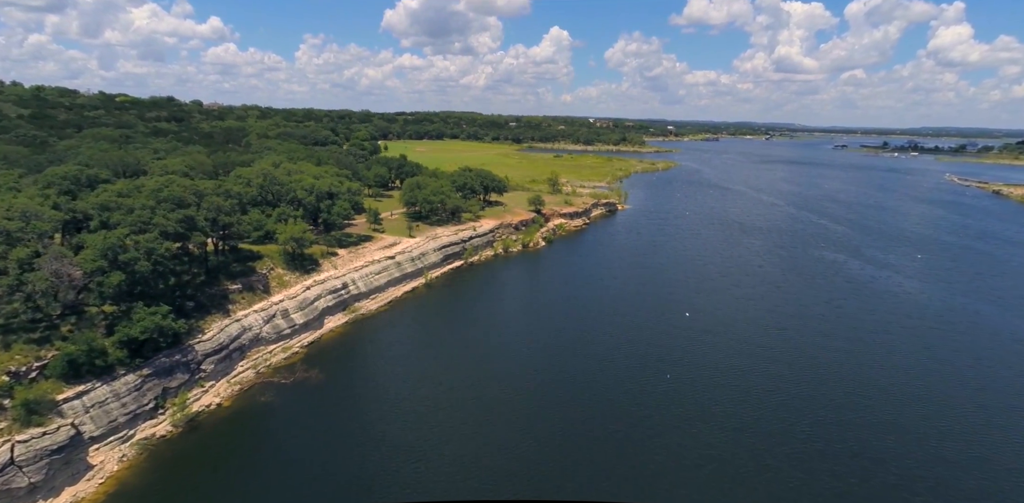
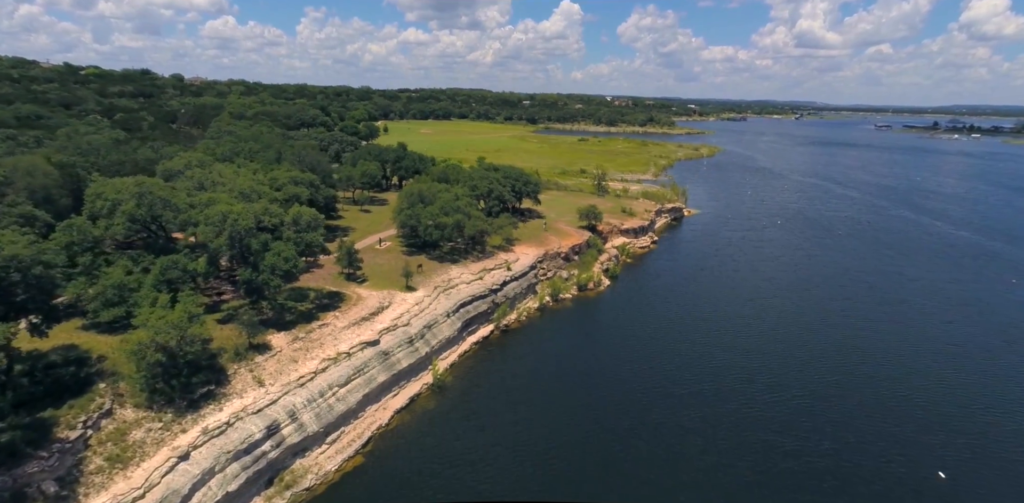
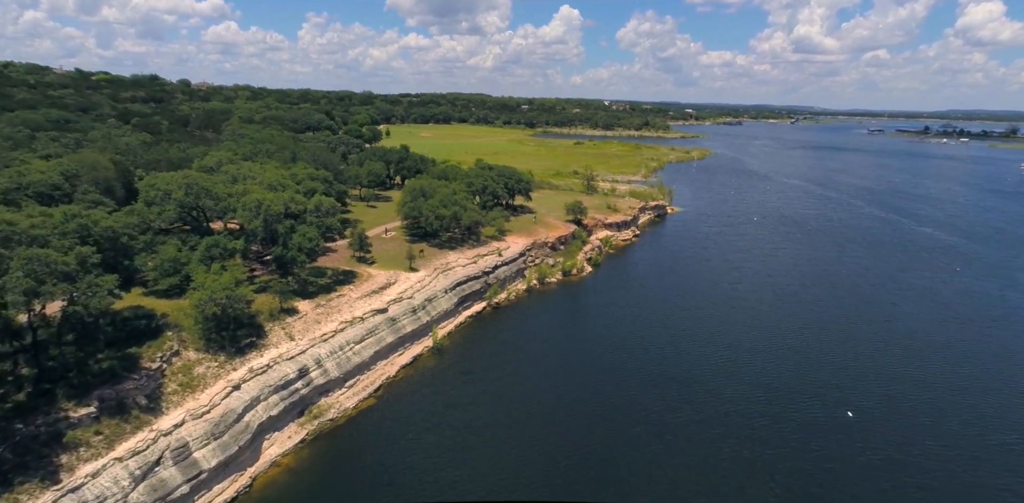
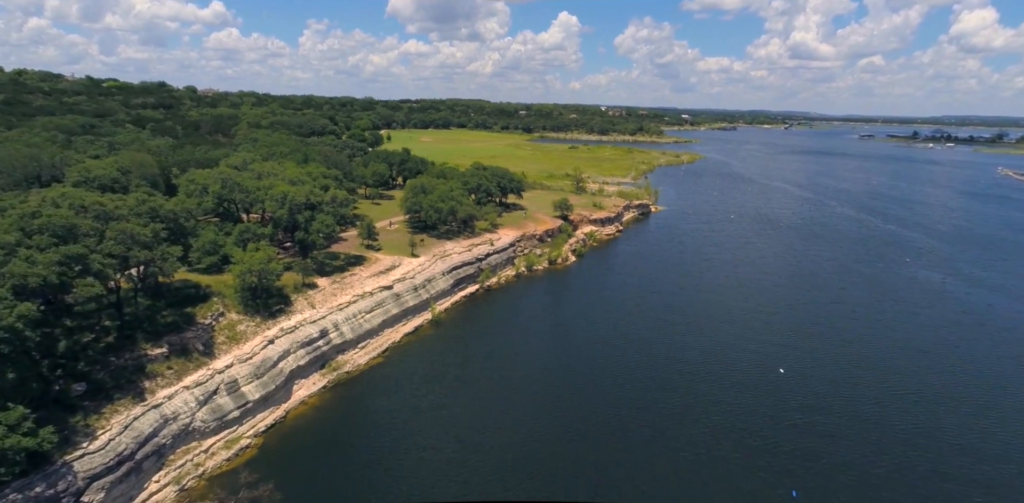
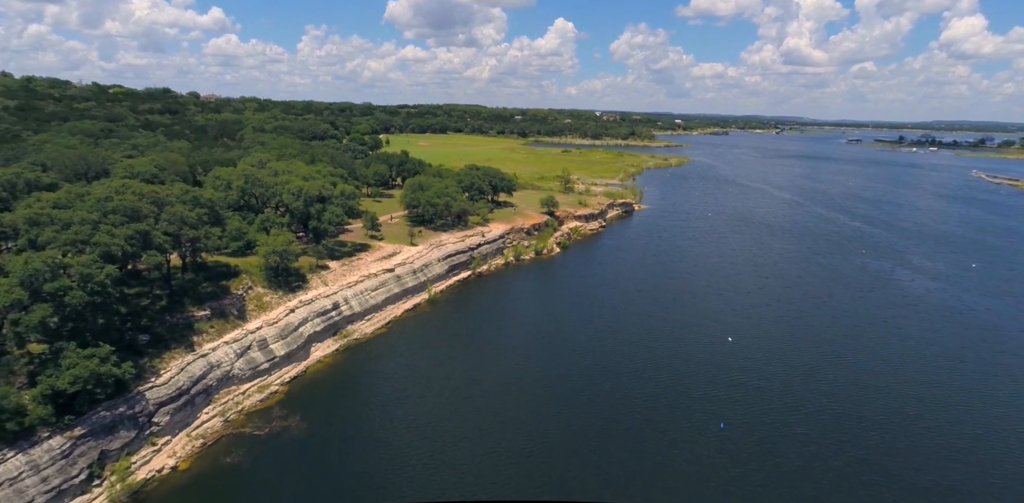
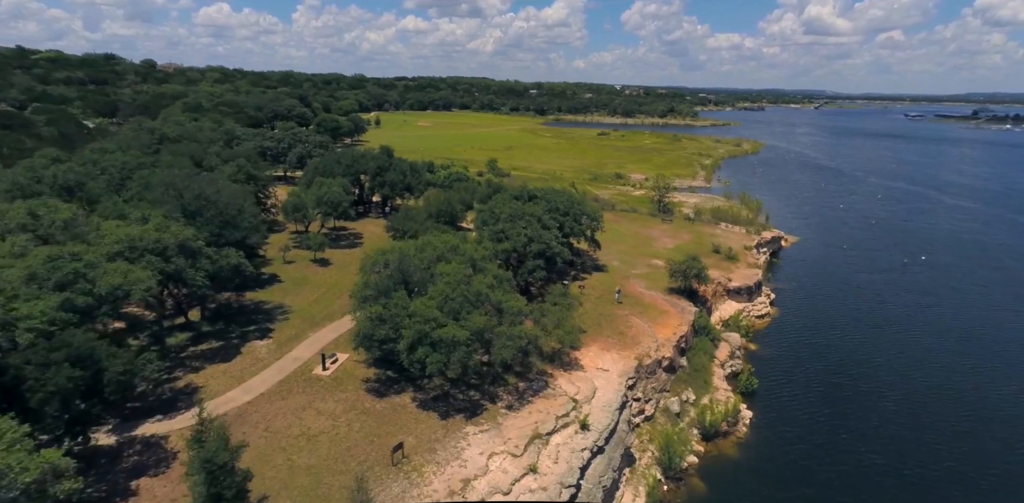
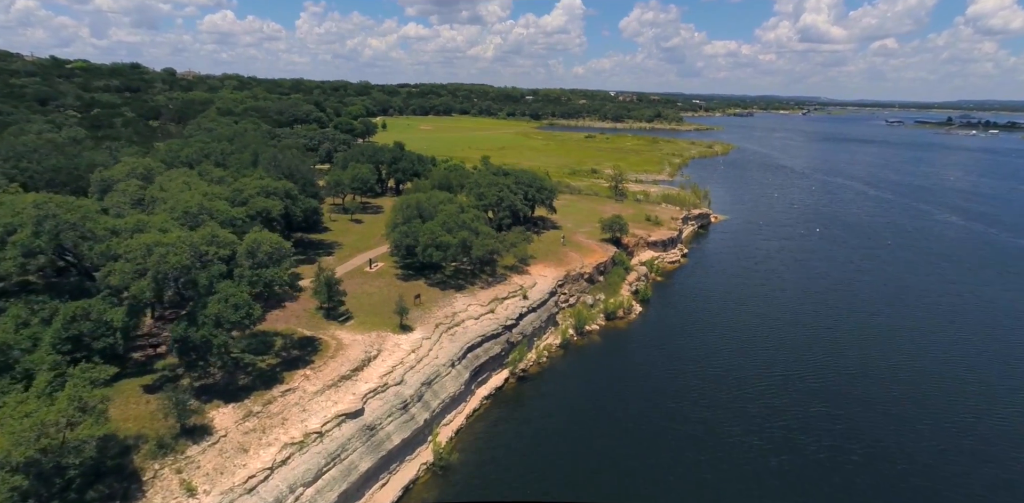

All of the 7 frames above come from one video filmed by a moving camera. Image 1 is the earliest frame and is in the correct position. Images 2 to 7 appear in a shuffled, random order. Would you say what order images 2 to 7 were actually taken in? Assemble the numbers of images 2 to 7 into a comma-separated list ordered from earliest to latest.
5, 4, 3, 2, 7, 6
